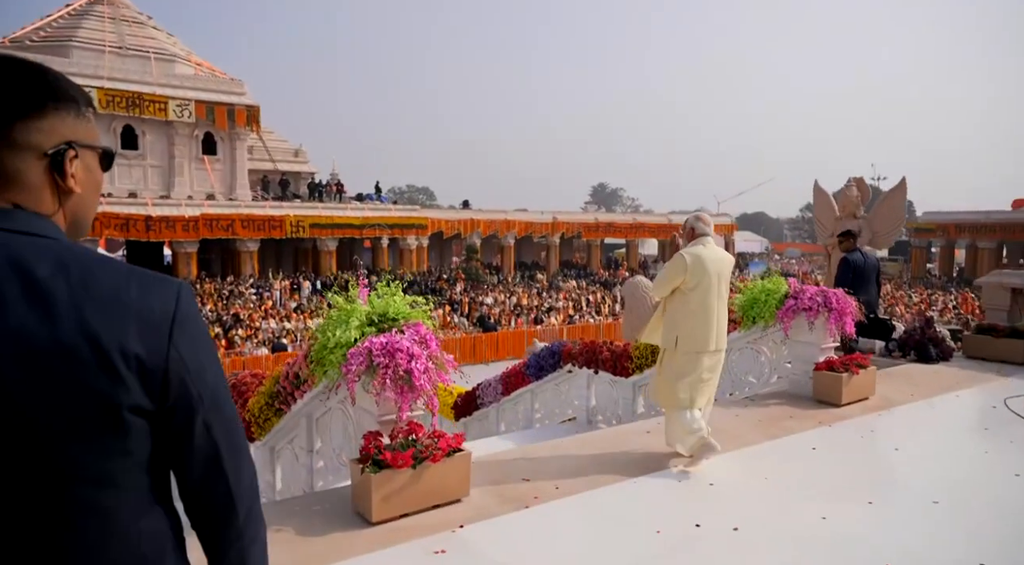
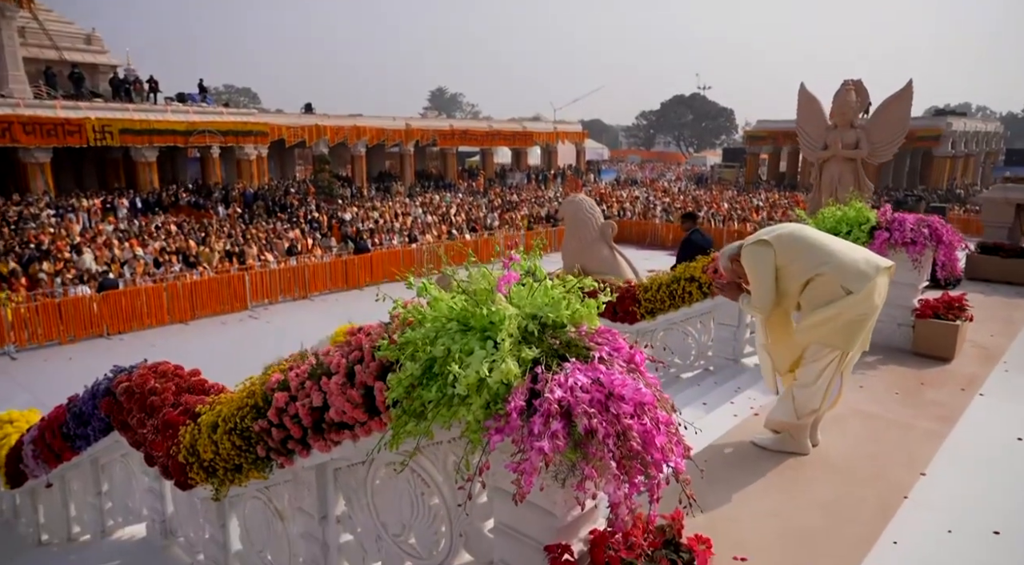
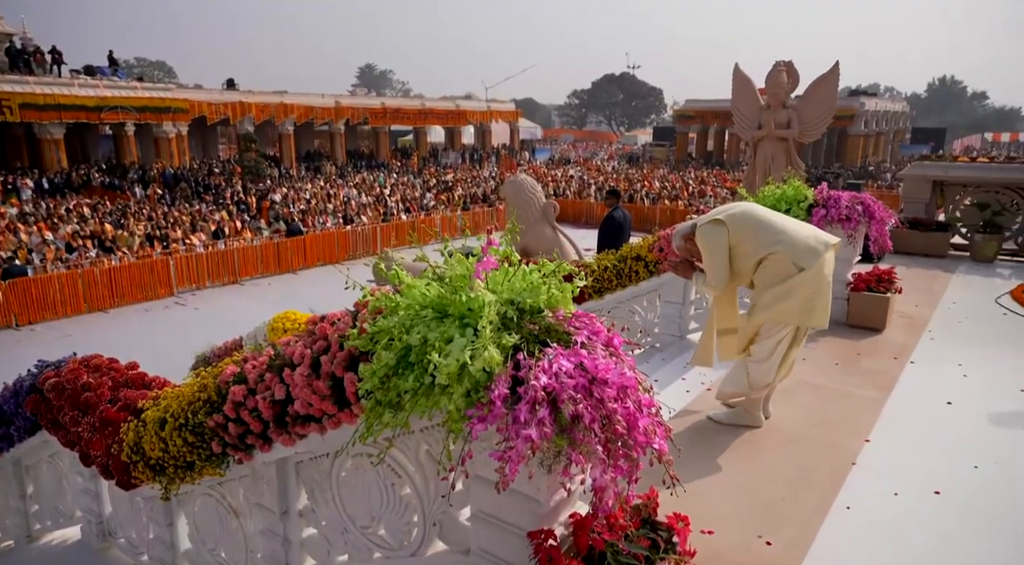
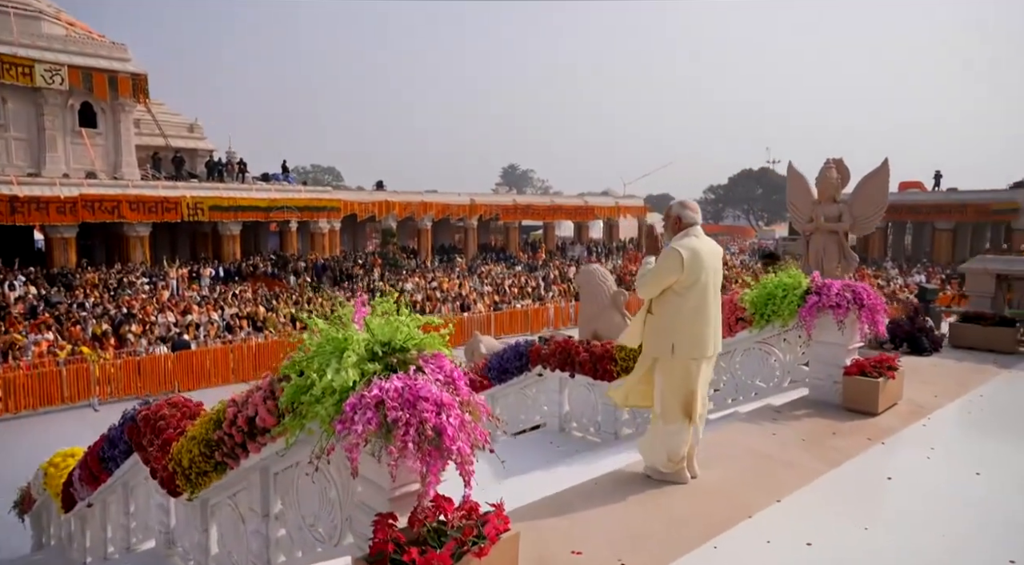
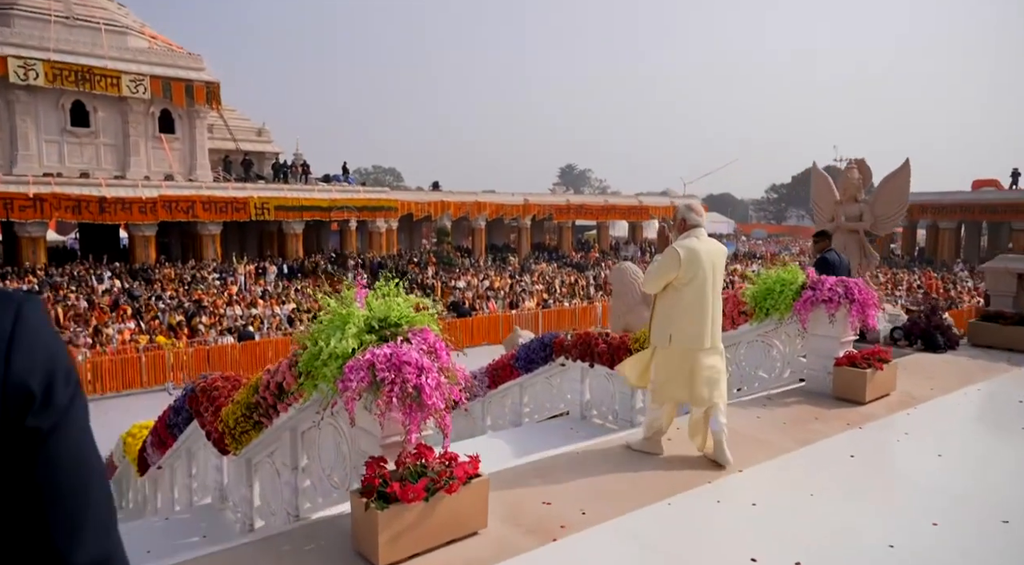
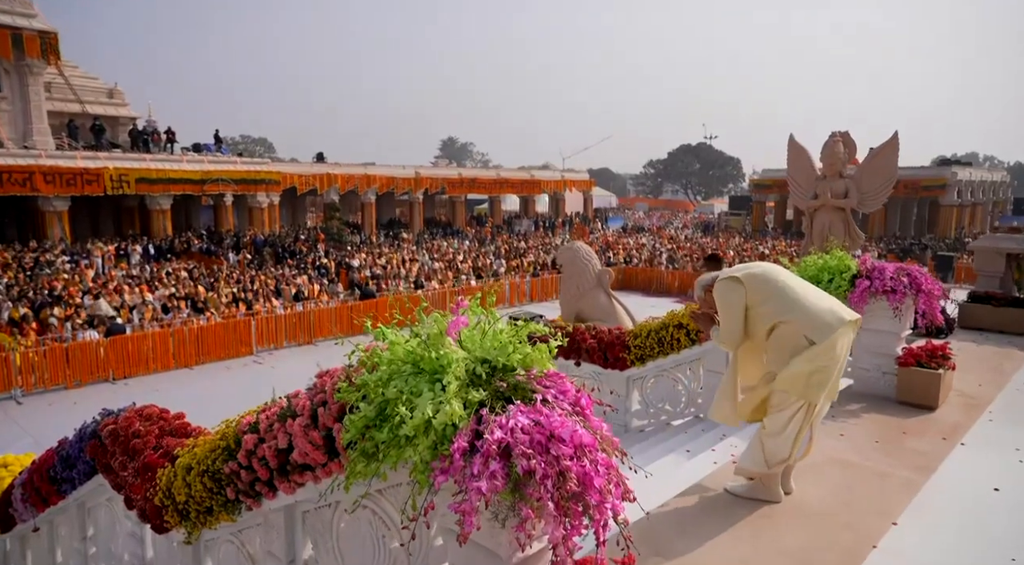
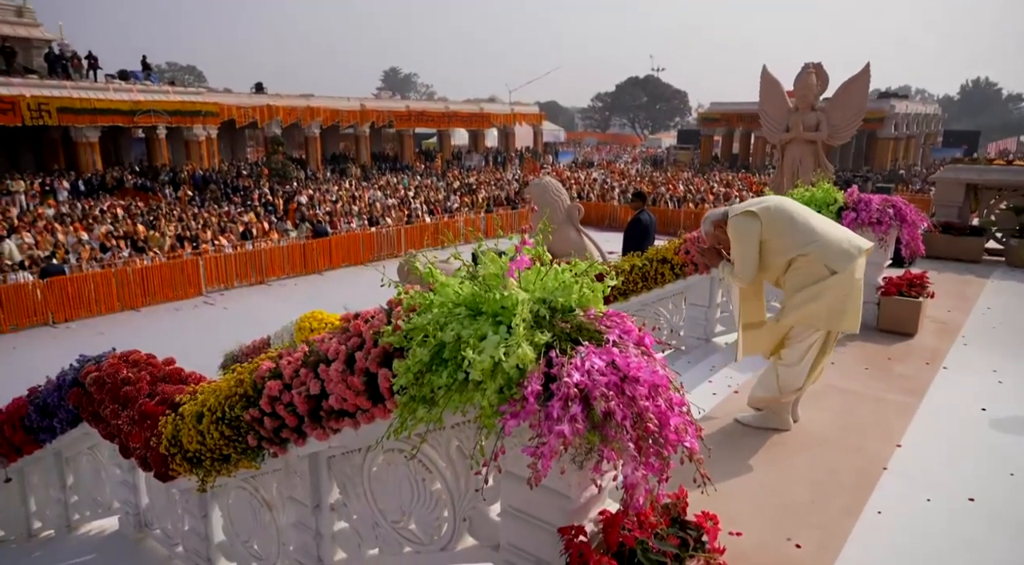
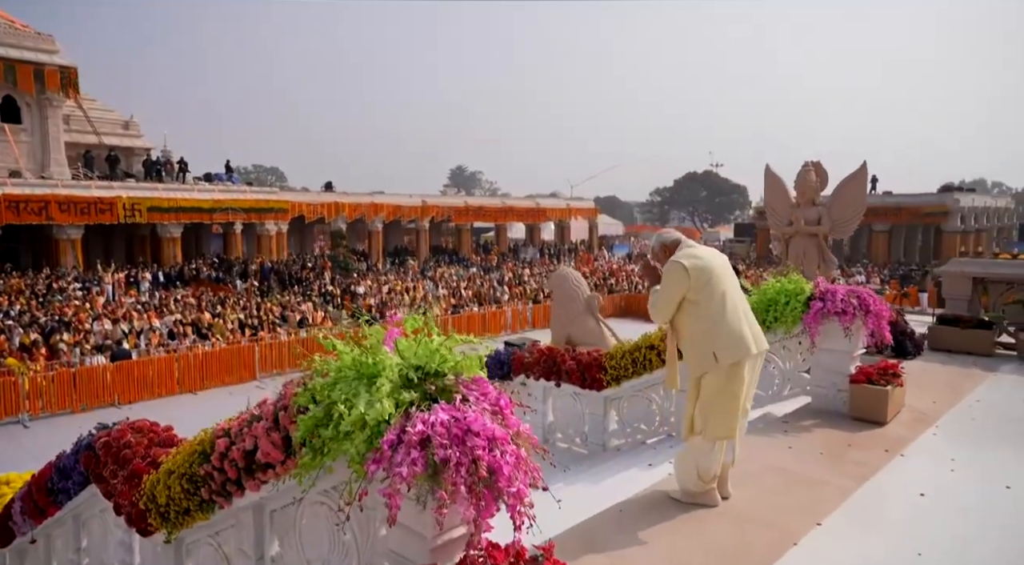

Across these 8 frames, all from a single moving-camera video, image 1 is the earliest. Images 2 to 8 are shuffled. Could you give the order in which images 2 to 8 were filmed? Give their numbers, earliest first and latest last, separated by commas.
5, 4, 8, 6, 2, 3, 7
